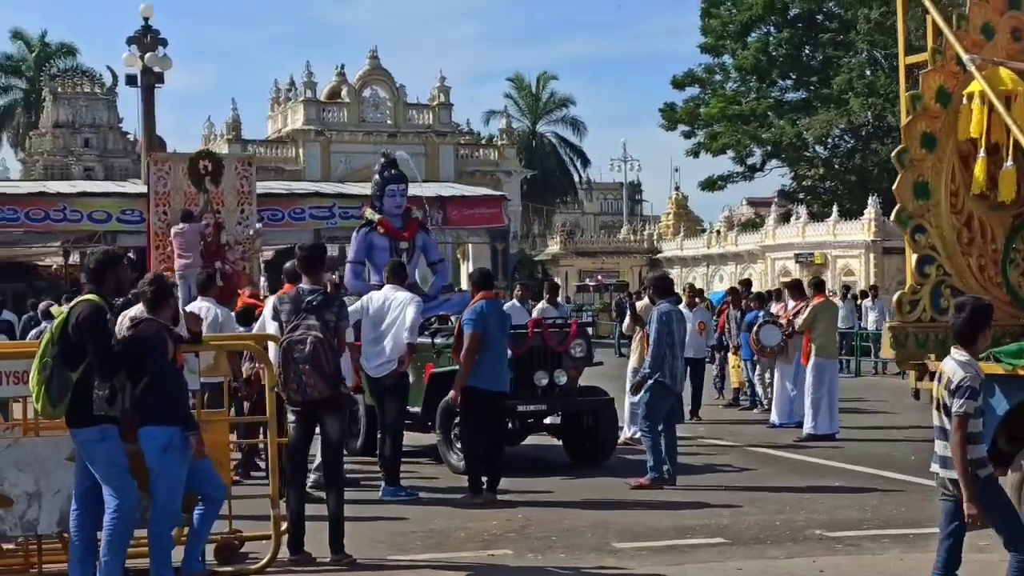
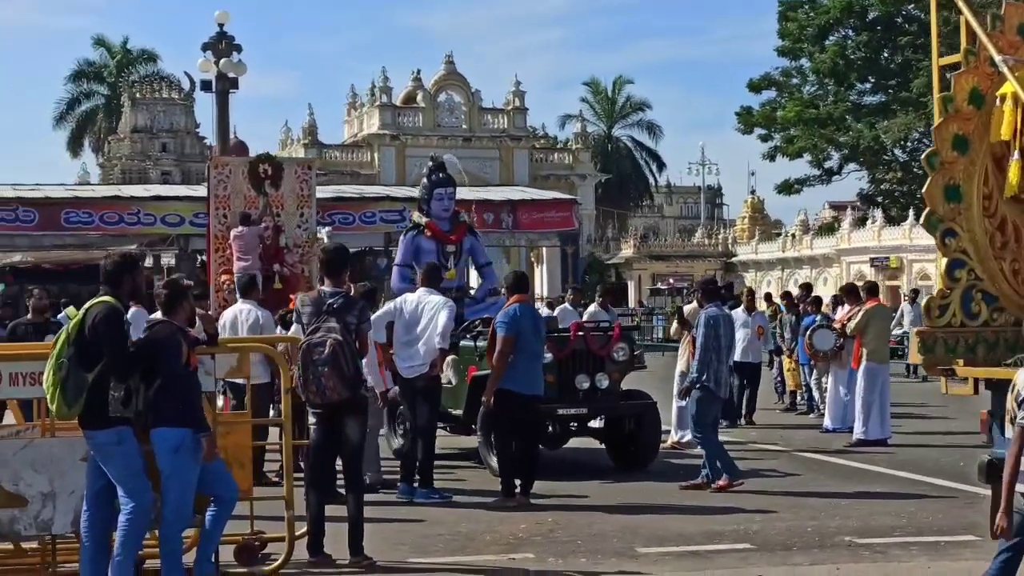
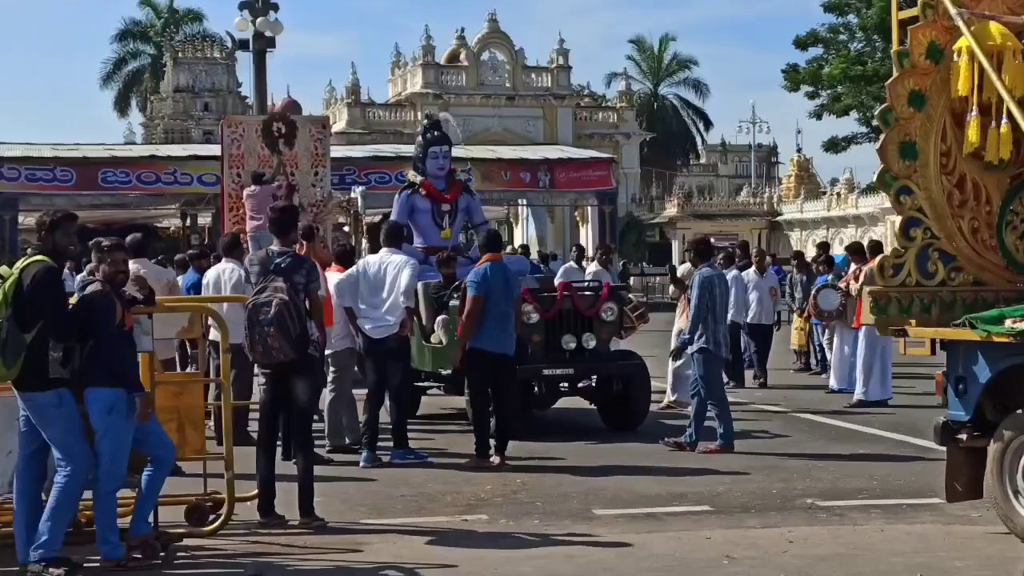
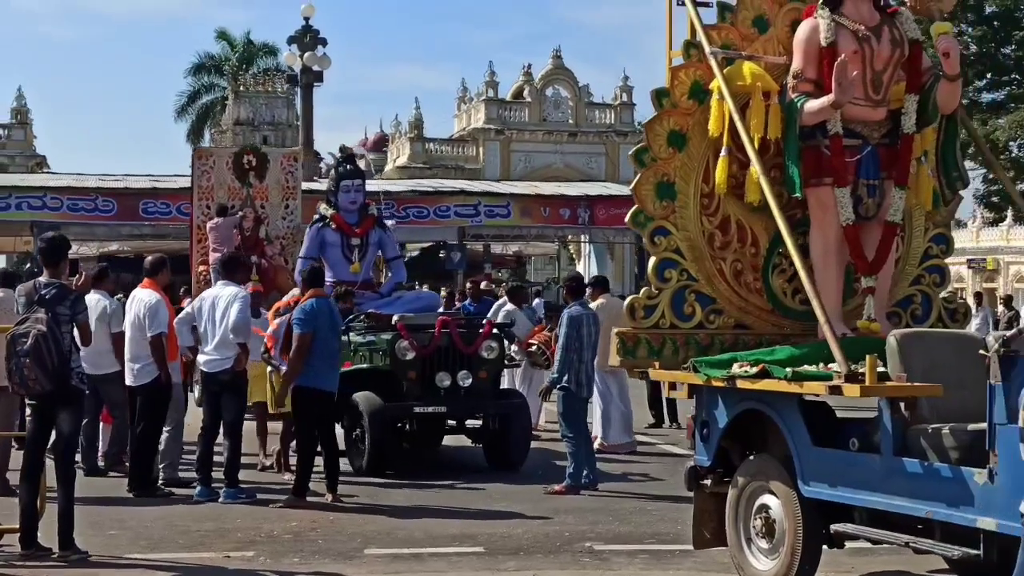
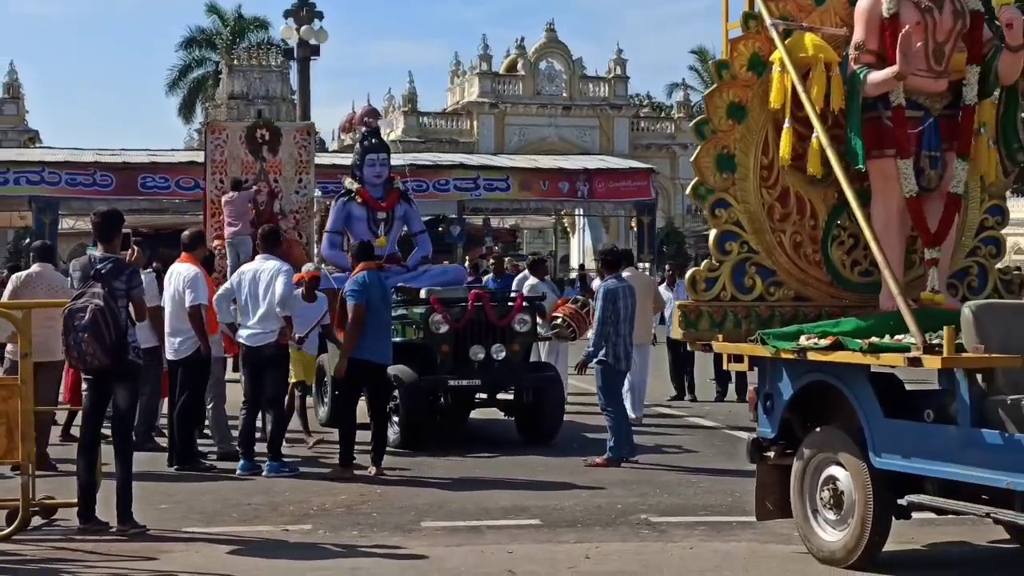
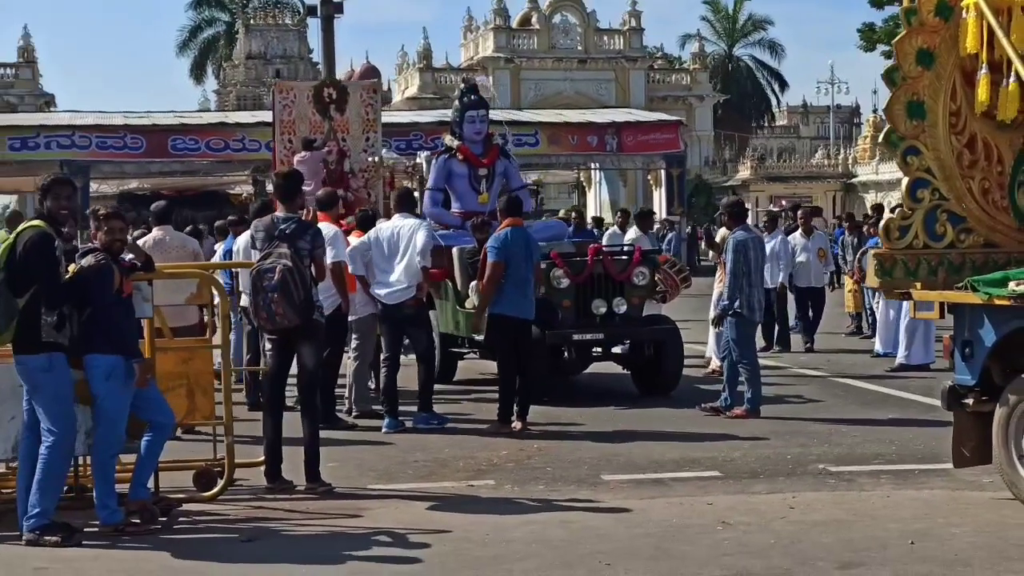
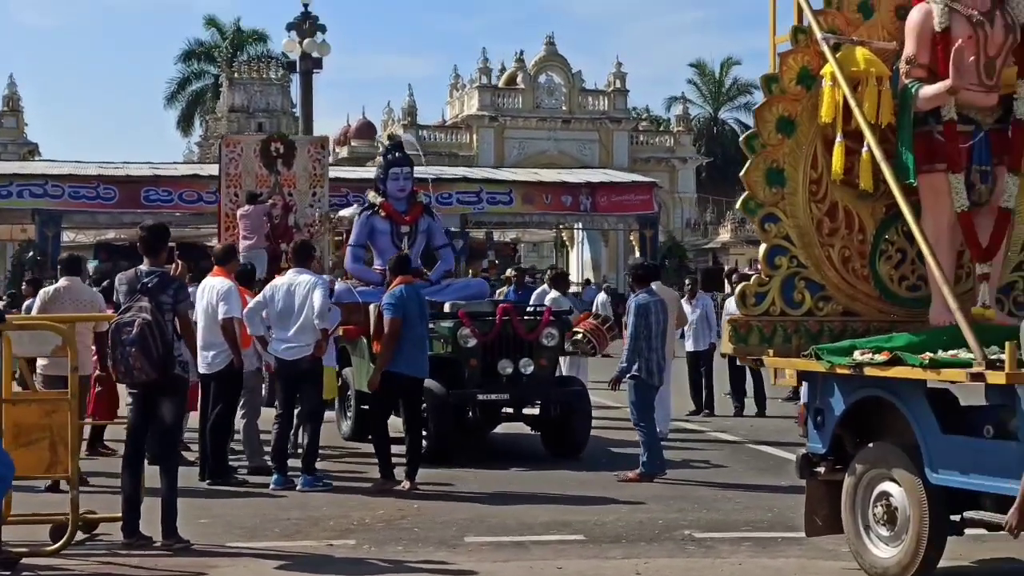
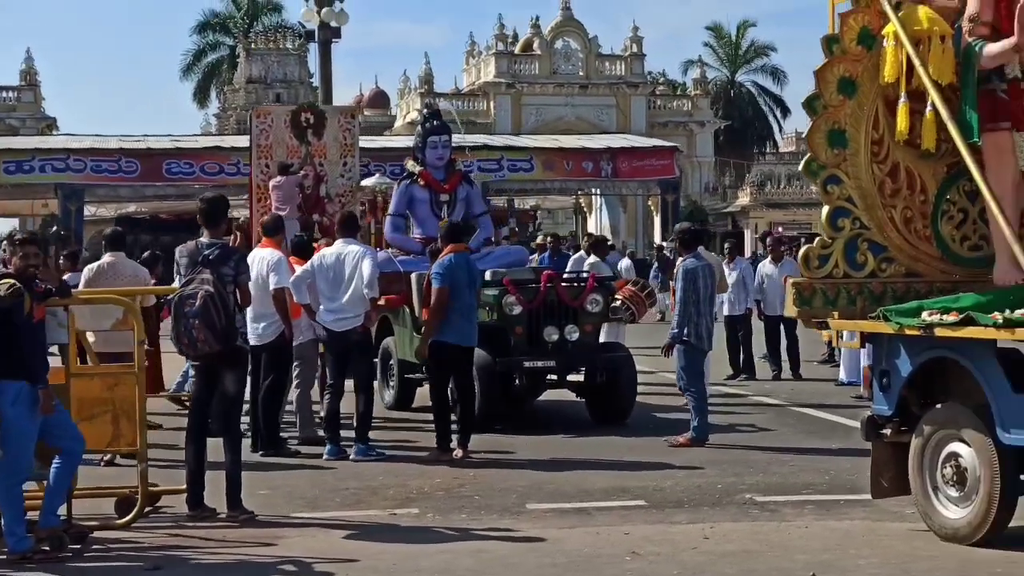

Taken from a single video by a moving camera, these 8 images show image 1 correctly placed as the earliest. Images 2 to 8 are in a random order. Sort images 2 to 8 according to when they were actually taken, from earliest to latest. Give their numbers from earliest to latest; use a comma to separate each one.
2, 3, 6, 8, 7, 5, 4
